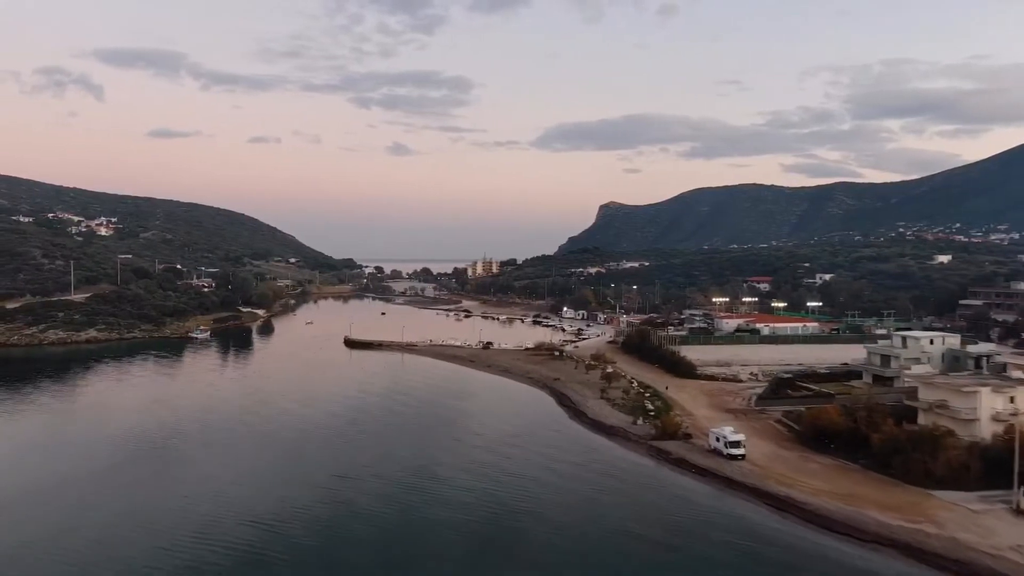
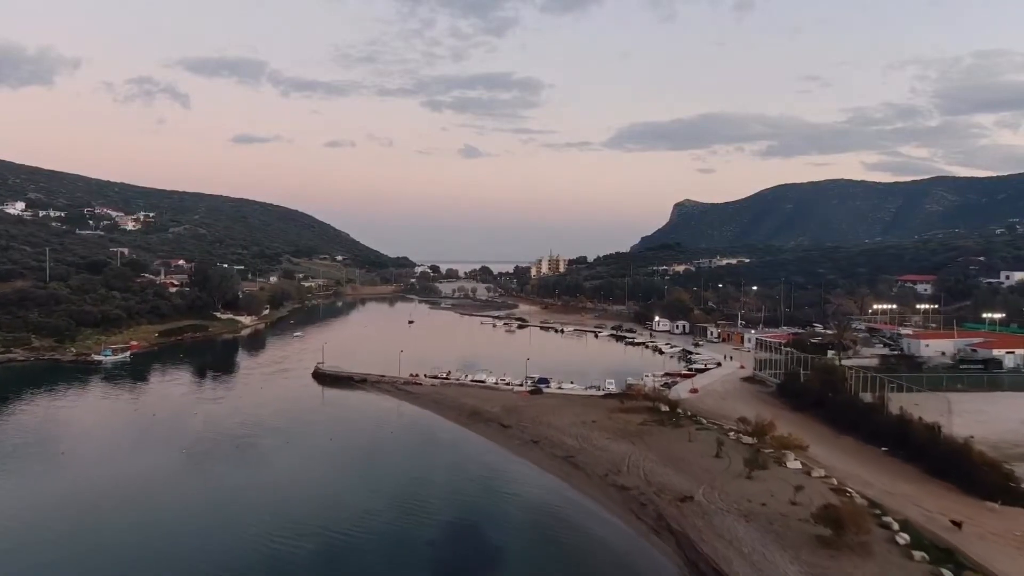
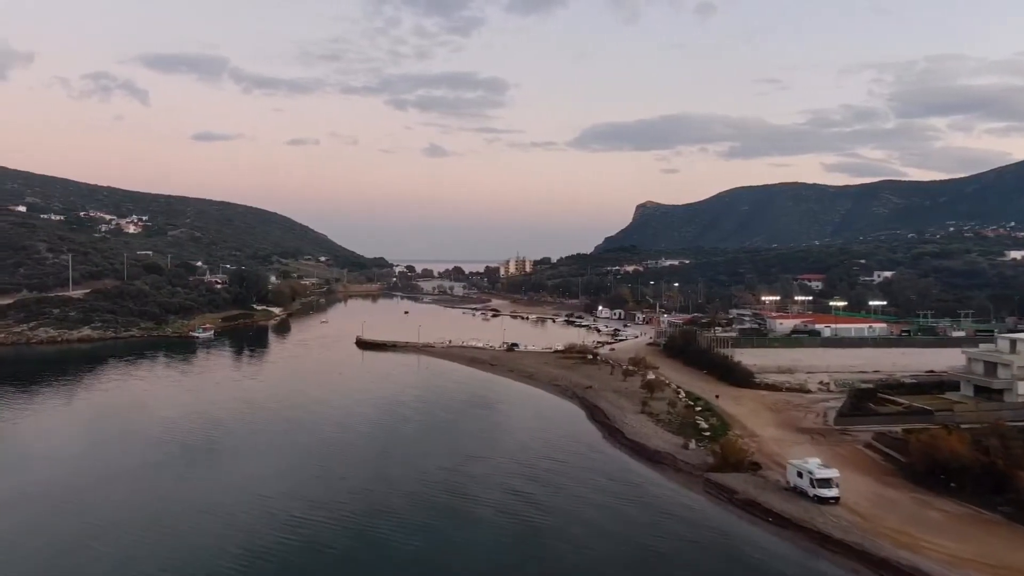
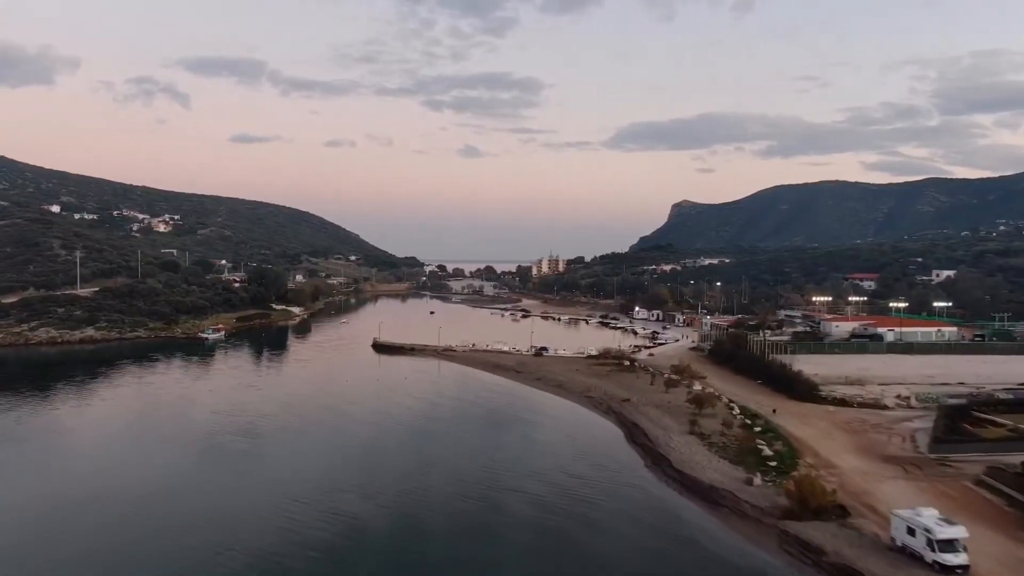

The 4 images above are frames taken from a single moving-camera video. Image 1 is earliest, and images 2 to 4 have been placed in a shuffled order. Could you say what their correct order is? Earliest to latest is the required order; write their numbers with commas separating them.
3, 4, 2
